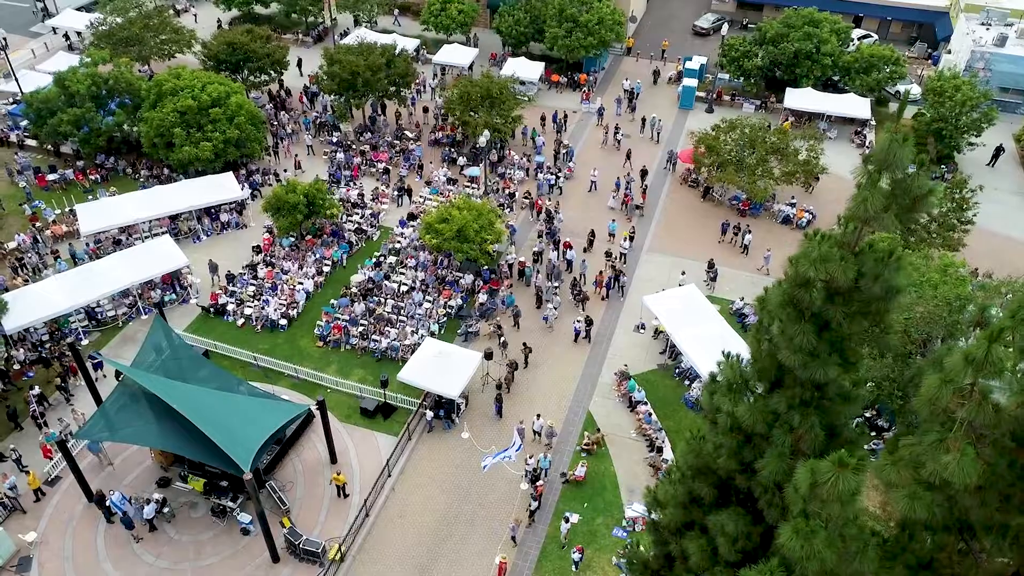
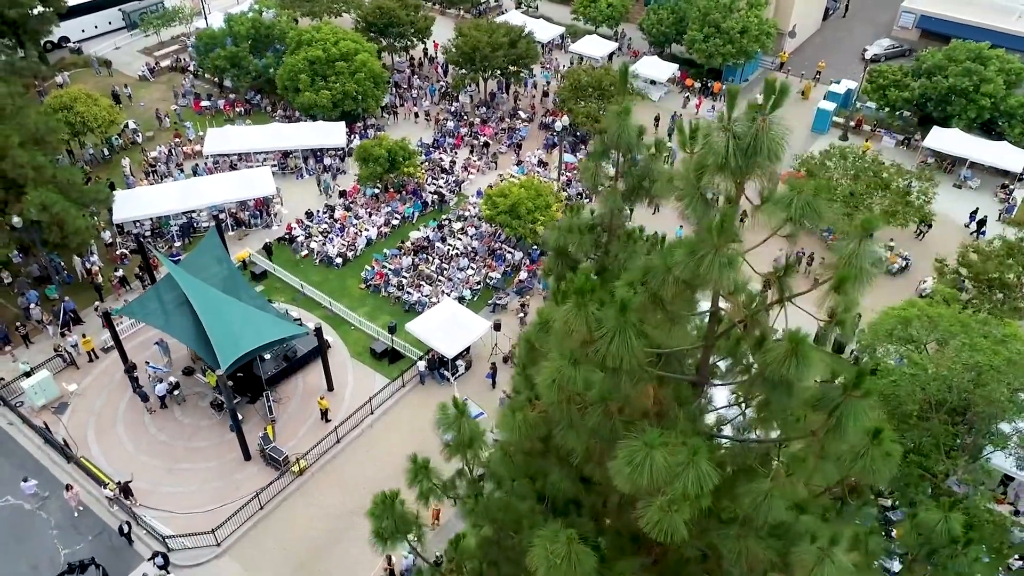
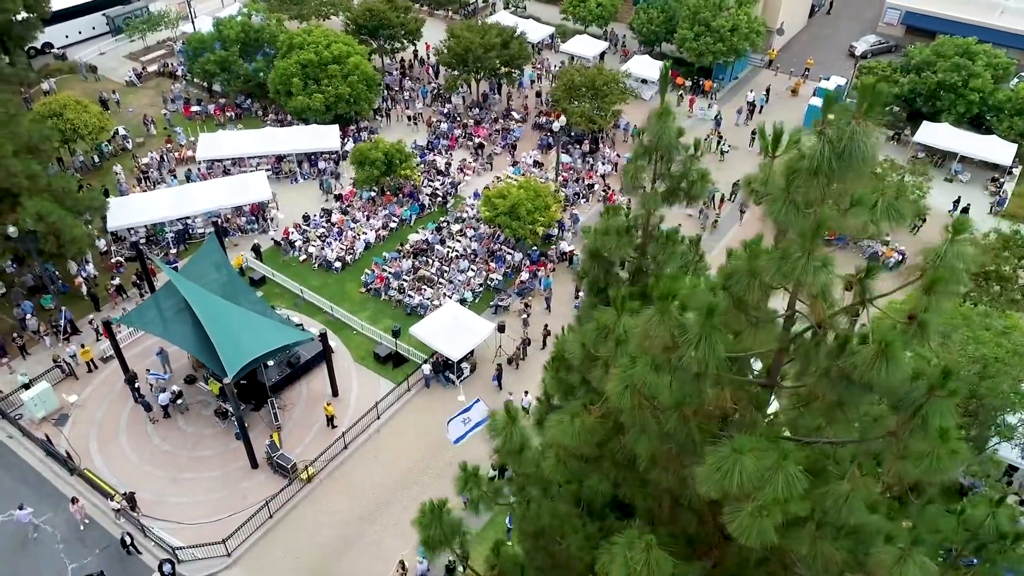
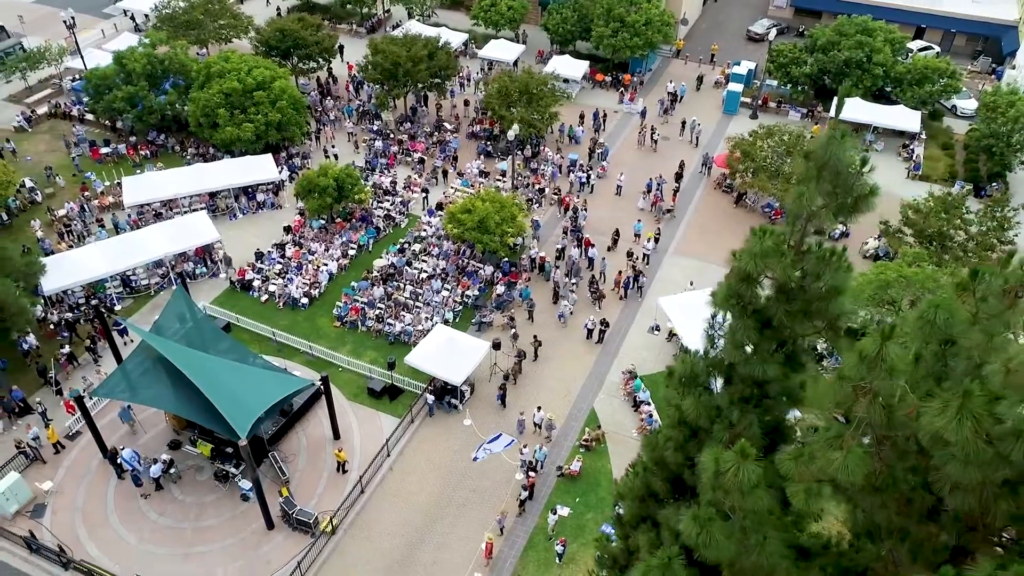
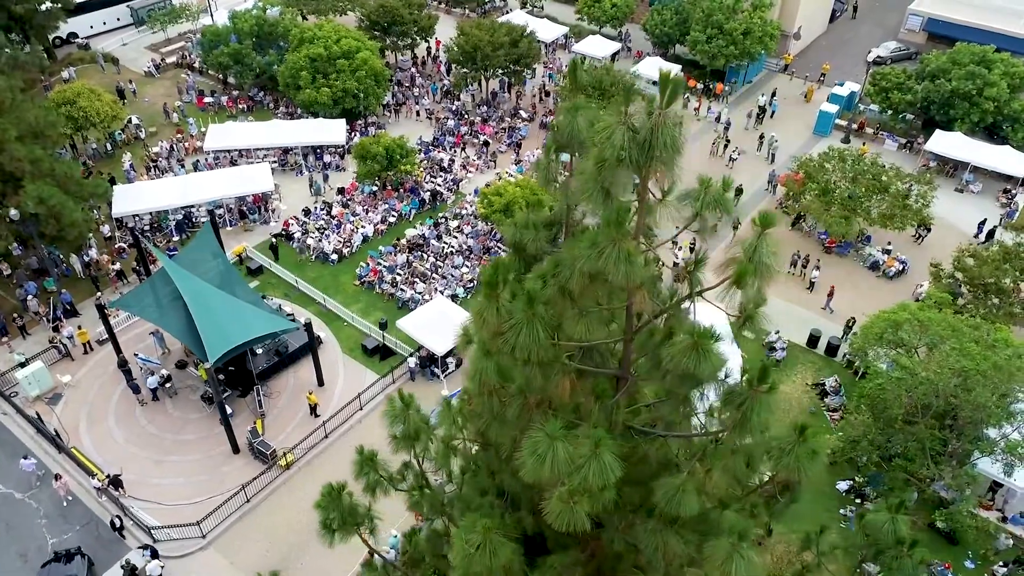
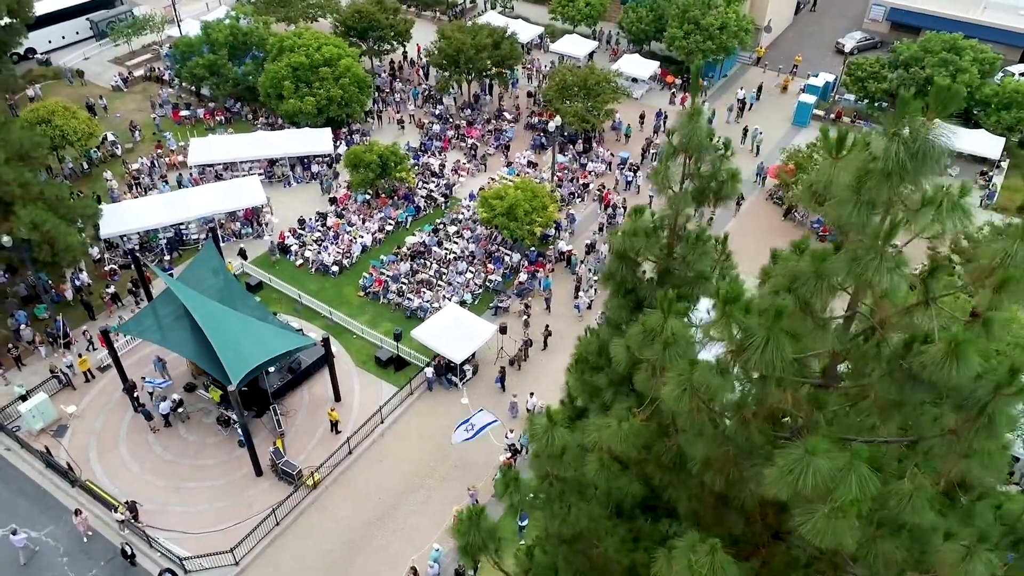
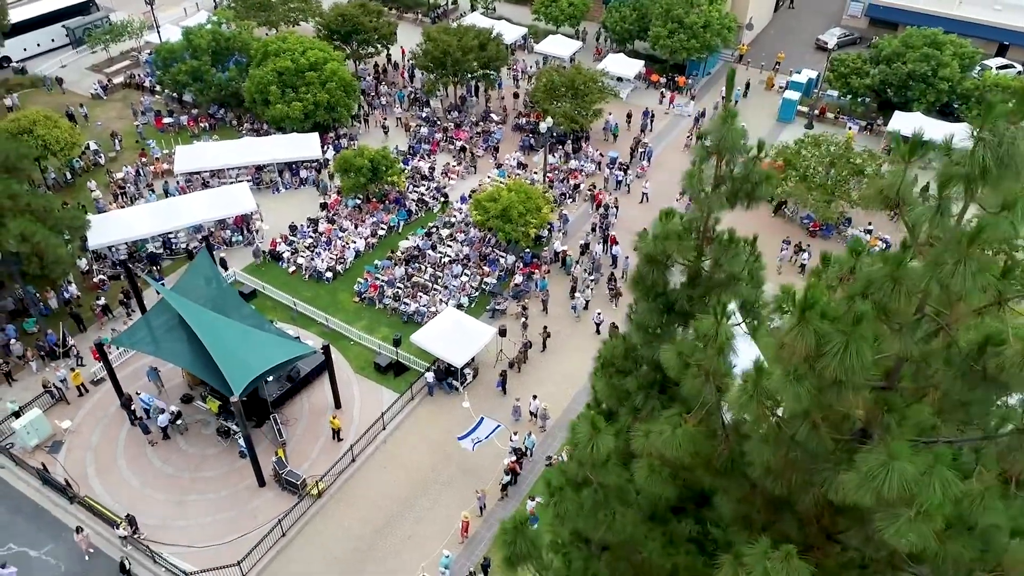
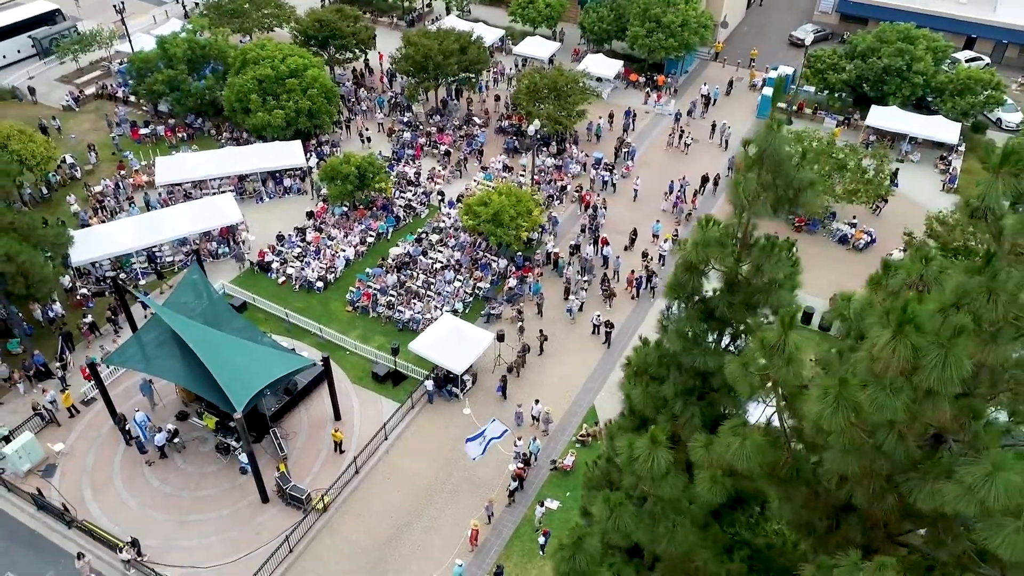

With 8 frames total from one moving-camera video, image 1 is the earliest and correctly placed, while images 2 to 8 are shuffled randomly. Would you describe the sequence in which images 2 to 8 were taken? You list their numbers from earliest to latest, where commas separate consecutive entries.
4, 8, 7, 6, 3, 2, 5
